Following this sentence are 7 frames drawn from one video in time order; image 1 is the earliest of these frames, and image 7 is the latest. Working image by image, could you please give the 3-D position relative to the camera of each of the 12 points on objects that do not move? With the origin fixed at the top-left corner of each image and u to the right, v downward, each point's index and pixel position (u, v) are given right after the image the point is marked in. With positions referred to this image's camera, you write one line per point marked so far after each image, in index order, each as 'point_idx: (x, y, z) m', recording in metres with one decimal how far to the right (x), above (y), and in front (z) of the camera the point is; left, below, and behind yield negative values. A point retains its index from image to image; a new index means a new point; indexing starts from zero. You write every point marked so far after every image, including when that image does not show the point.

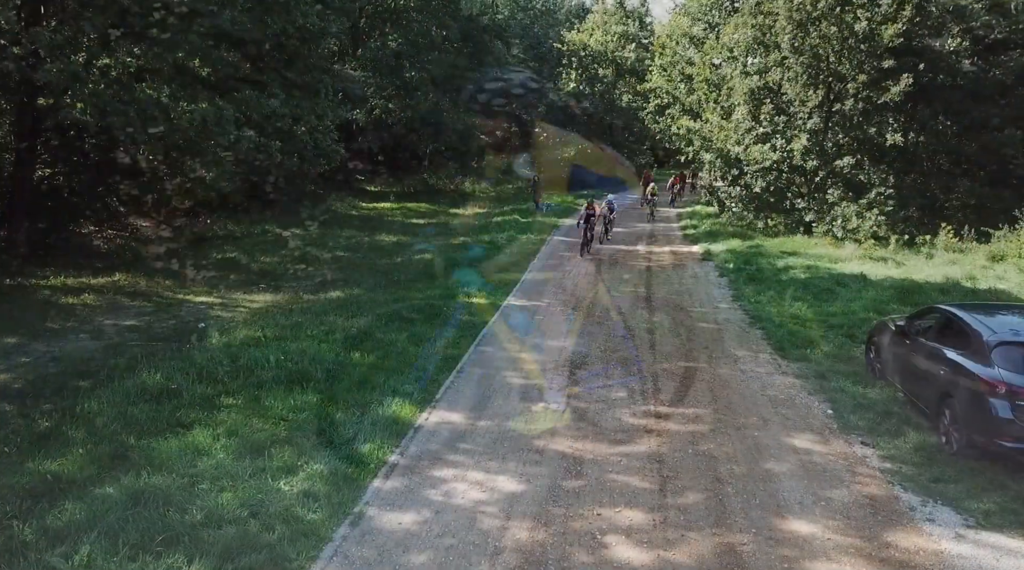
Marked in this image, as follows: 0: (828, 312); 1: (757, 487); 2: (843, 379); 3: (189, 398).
0: (+5.4, -0.4, +15.7) m
1: (+2.3, -1.9, +8.5) m
2: (+4.3, -1.2, +11.9) m
3: (-3.9, -1.4, +11.1) m
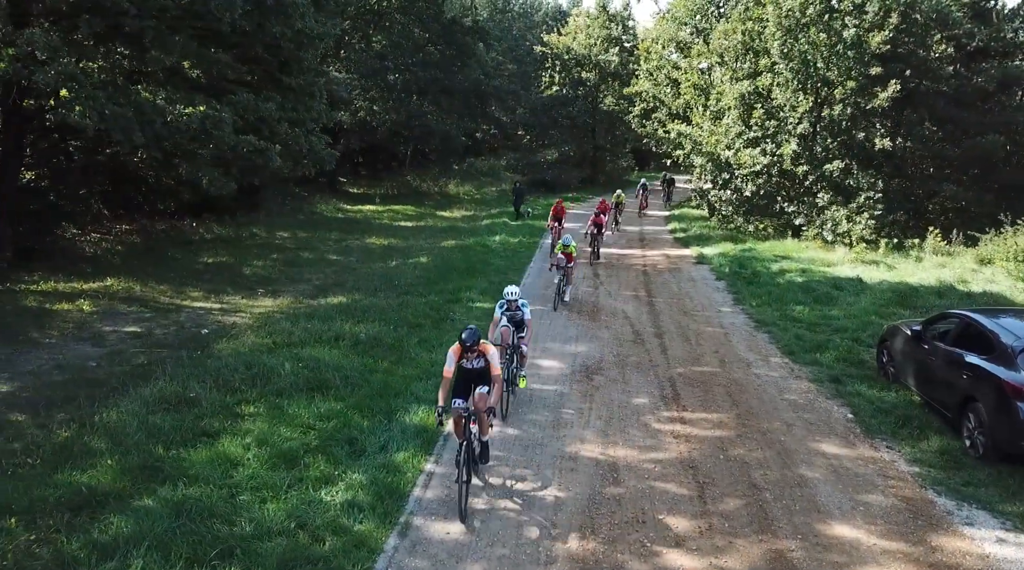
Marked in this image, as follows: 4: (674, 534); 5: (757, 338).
0: (+5.5, -0.5, +16.0) m
1: (+2.7, -2.0, +8.6) m
2: (+4.6, -1.3, +12.1) m
3: (-3.6, -1.5, +11.0) m
4: (+1.4, -2.1, +7.9) m
5: (+3.9, -0.8, +14.7) m
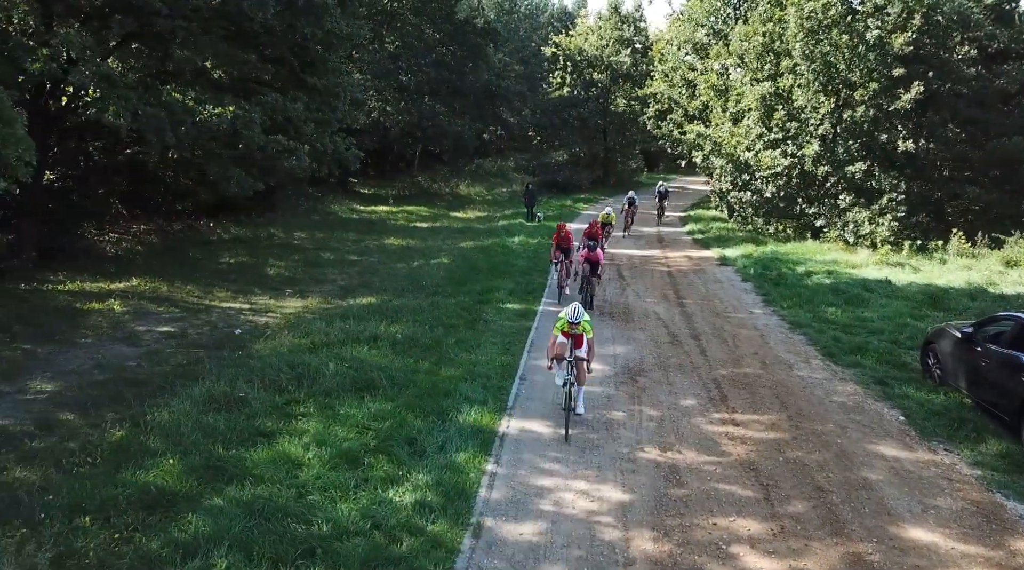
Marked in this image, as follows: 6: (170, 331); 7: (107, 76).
0: (+6.1, -0.6, +16.0) m
1: (+3.3, -2.0, +8.6) m
2: (+5.2, -1.3, +12.1) m
3: (-3.0, -1.5, +11.0) m
4: (+2.1, -2.1, +7.9) m
5: (+4.5, -0.9, +14.7) m
6: (-6.1, -0.8, +16.3) m
7: (-7.0, +3.6, +15.9) m
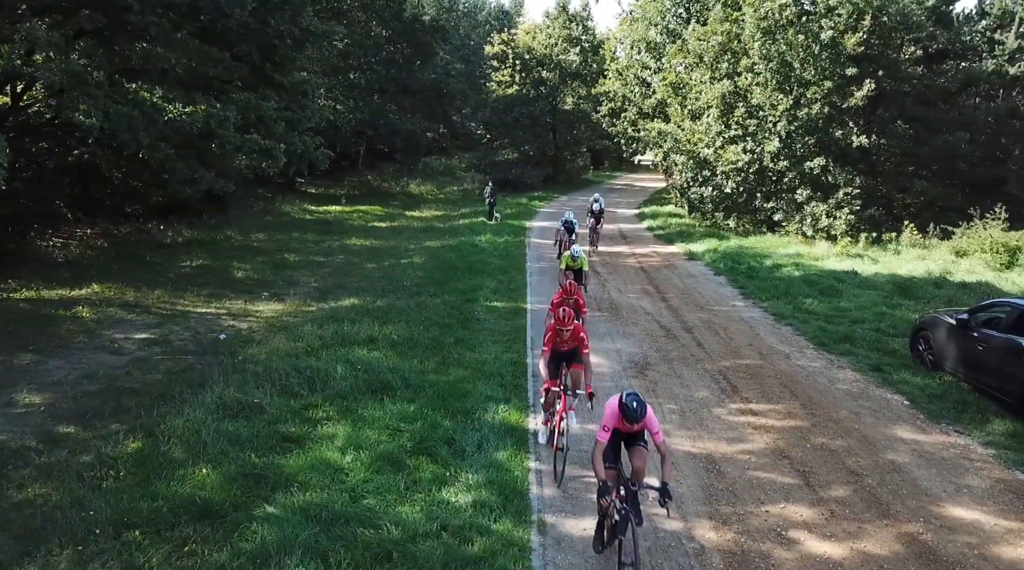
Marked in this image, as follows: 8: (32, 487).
0: (+5.9, -0.4, +16.5) m
1: (+3.8, -1.9, +9.0) m
2: (+5.3, -1.2, +12.6) m
3: (-2.7, -1.5, +10.8) m
4: (+2.6, -2.1, +8.1) m
5: (+4.5, -0.7, +15.1) m
6: (-6.2, -0.9, +15.9) m
7: (-7.3, +3.5, +15.4) m
8: (-4.9, -2.1, +9.4) m
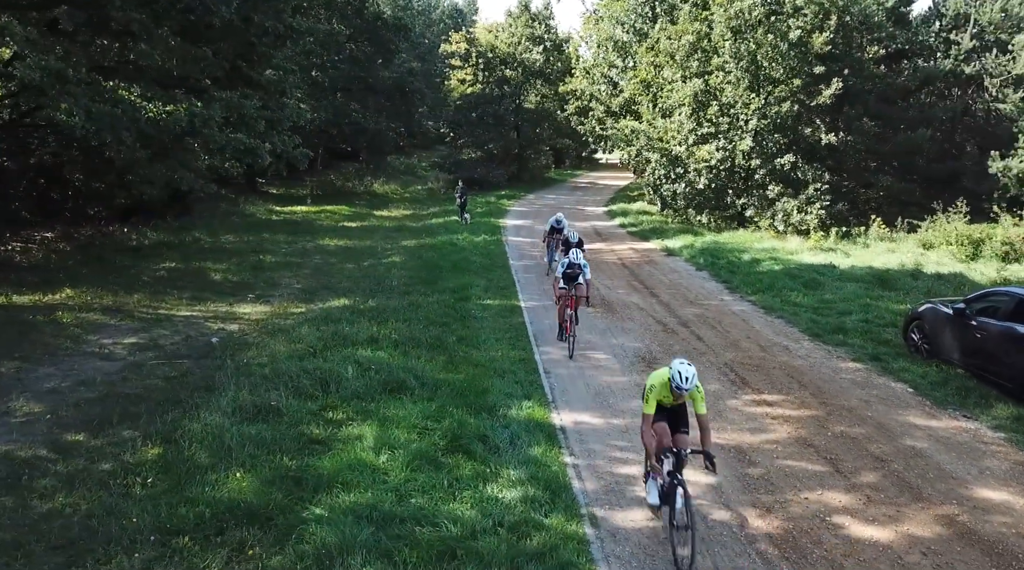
0: (+5.8, -0.3, +16.9) m
1: (+4.1, -1.8, +9.3) m
2: (+5.5, -1.1, +13.0) m
3: (-2.5, -1.5, +10.7) m
4: (+3.0, -2.0, +8.4) m
5: (+4.4, -0.6, +15.4) m
6: (-6.3, -1.0, +15.5) m
7: (-7.3, +3.4, +15.0) m
8: (-4.6, -2.1, +9.2) m
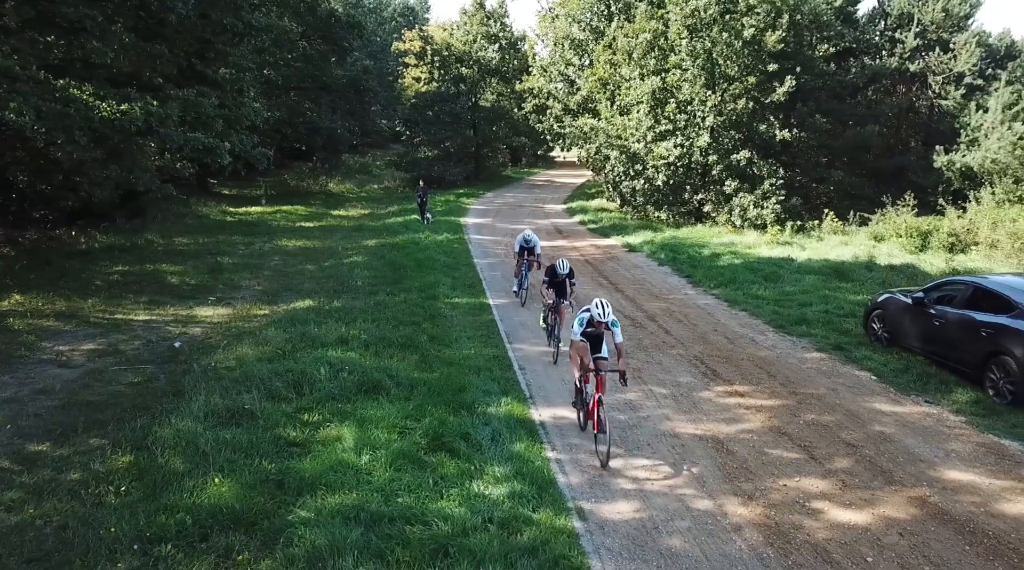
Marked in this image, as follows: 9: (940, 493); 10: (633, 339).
0: (+5.2, -0.1, +17.3) m
1: (+3.9, -1.7, +9.5) m
2: (+5.1, -0.9, +13.3) m
3: (-2.7, -1.5, +10.6) m
4: (+2.9, -1.9, +8.5) m
5: (+3.9, -0.5, +15.7) m
6: (-6.8, -1.1, +15.2) m
7: (-7.9, +3.4, +14.6) m
8: (-4.7, -2.2, +9.0) m
9: (+4.0, -2.0, +8.6) m
10: (+1.8, -0.8, +14.0) m
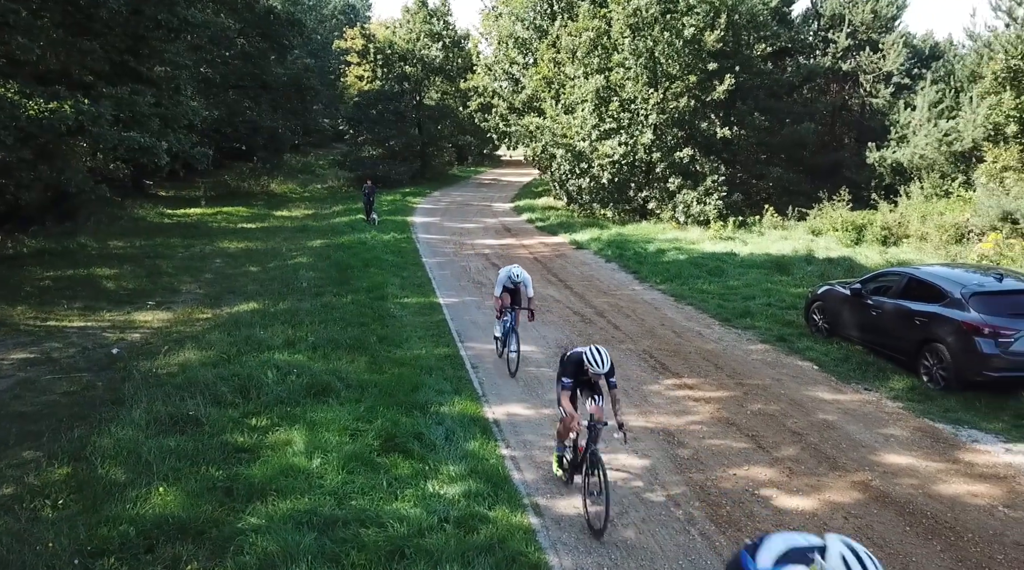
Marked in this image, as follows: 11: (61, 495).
0: (+4.2, 0.0, +17.5) m
1: (+3.5, -1.6, +9.7) m
2: (+4.4, -0.8, +13.5) m
3: (-3.3, -1.6, +10.4) m
4: (+2.4, -1.9, +8.7) m
5: (+3.0, -0.4, +15.9) m
6: (-7.6, -1.1, +14.8) m
7: (-8.7, +3.3, +14.1) m
8: (-5.1, -2.2, +8.7) m
9: (+3.6, -1.9, +8.8) m
10: (+1.1, -0.8, +14.1) m
11: (-4.3, -2.0, +9.0) m
